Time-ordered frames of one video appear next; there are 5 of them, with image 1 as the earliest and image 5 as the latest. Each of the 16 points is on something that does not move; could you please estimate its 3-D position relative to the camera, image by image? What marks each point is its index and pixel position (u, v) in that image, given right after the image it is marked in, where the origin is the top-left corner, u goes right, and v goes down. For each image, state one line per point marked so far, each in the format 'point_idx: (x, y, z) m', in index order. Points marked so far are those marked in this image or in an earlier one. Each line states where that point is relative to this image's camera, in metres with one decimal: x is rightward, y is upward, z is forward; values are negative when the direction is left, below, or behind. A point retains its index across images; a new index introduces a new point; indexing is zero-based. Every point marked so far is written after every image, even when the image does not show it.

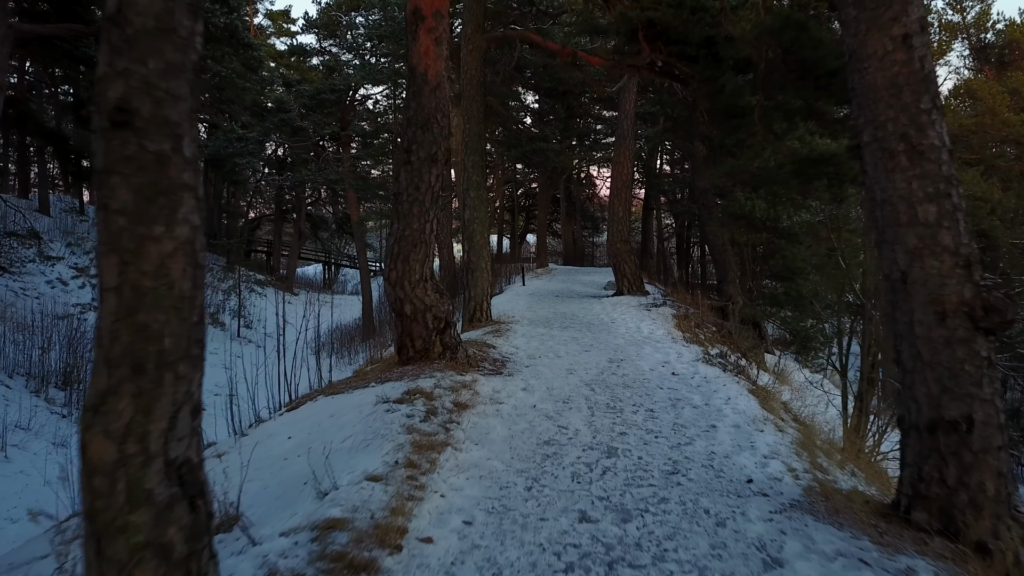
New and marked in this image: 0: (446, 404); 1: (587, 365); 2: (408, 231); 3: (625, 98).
0: (-0.4, -0.6, +4.6) m
1: (+0.6, -0.6, +6.4) m
2: (-0.7, +0.4, +5.6) m
3: (+1.9, +3.2, +14.2) m
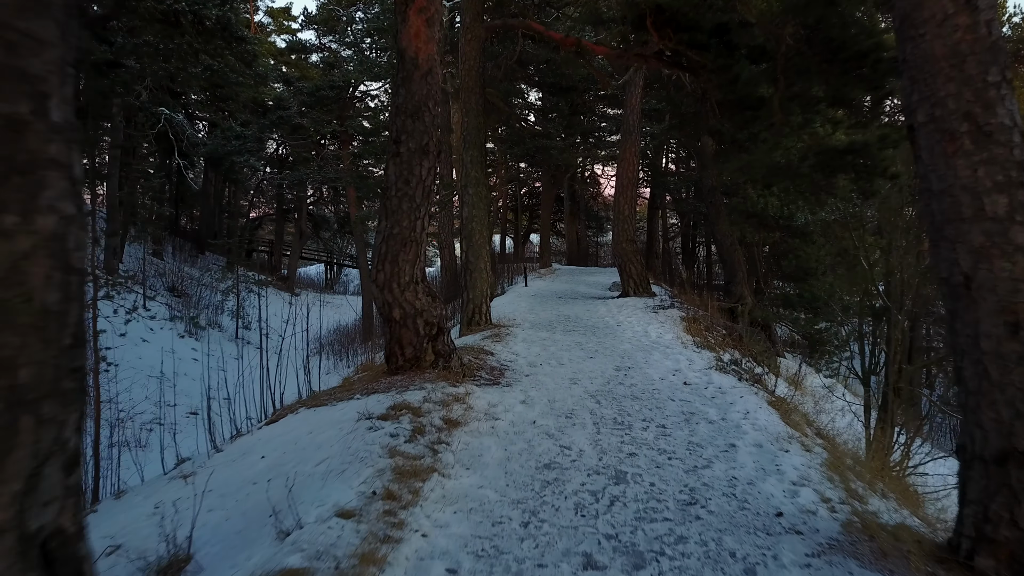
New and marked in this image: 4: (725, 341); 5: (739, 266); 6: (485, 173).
0: (-0.4, -0.6, +4.1) m
1: (+0.6, -0.6, +5.9) m
2: (-0.7, +0.4, +5.1) m
3: (+1.9, +3.2, +13.8) m
4: (+2.4, -0.6, +9.7) m
5: (+3.4, +0.4, +13.1) m
6: (-0.3, +1.2, +9.0) m
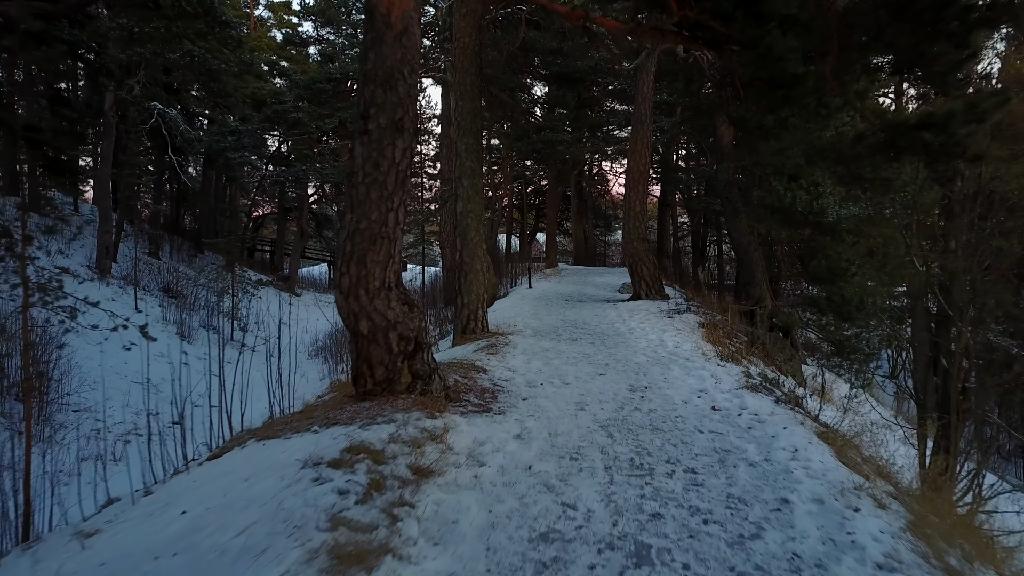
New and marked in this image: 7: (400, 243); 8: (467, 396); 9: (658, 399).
0: (-0.4, -0.7, +3.2) m
1: (+0.5, -0.6, +5.0) m
2: (-0.7, +0.3, +4.2) m
3: (+2.0, +3.2, +12.8) m
4: (+2.4, -0.6, +8.7) m
5: (+3.5, +0.3, +12.2) m
6: (-0.3, +1.2, +8.1) m
7: (-0.6, +0.2, +4.3) m
8: (-0.2, -0.6, +4.7) m
9: (+0.8, -0.7, +4.9) m
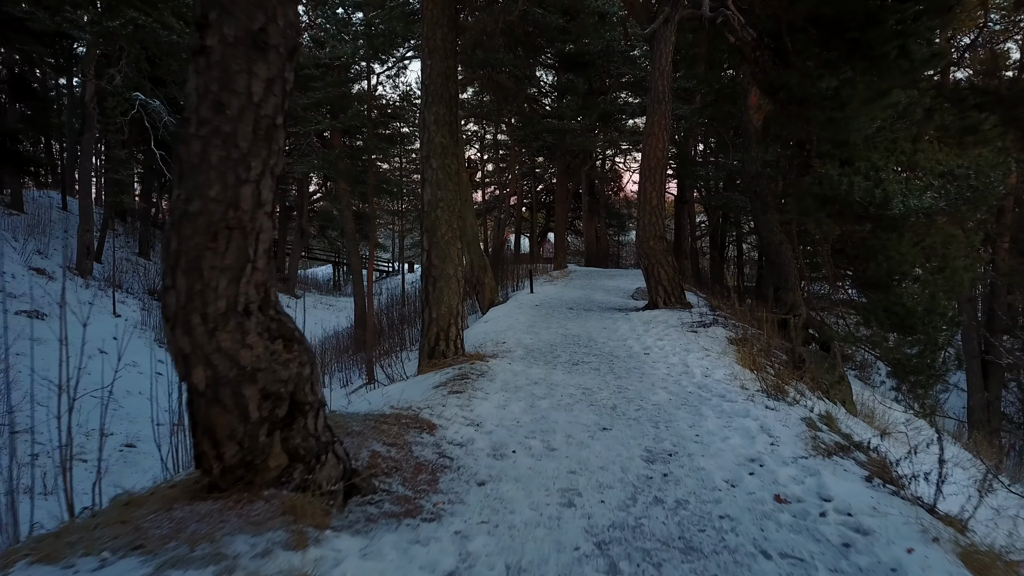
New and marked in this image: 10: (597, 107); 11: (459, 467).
0: (-0.6, -0.8, +1.5) m
1: (+0.4, -0.7, +3.3) m
2: (-0.9, +0.3, +2.5) m
3: (+1.9, +3.1, +11.1) m
4: (+2.3, -0.7, +7.0) m
5: (+3.4, +0.2, +10.4) m
6: (-0.4, +1.1, +6.4) m
7: (-0.8, +0.2, +2.6) m
8: (-0.4, -0.7, +2.9) m
9: (+0.7, -0.7, +3.2) m
10: (+1.9, +4.1, +19.3) m
11: (-0.2, -0.7, +3.2) m
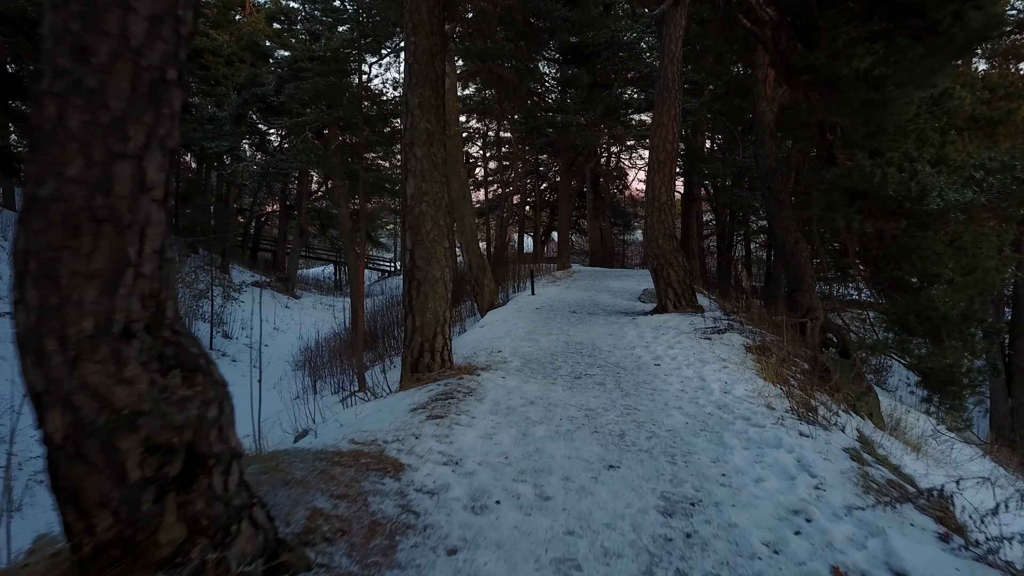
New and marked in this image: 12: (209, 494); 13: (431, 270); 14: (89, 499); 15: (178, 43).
0: (-0.7, -0.8, +0.8) m
1: (+0.3, -0.7, +2.6) m
2: (-1.0, +0.2, +1.8) m
3: (+1.9, +3.0, +10.4) m
4: (+2.3, -0.7, +6.3) m
5: (+3.4, +0.2, +9.7) m
6: (-0.5, +1.1, +5.7) m
7: (-0.8, +0.1, +1.9) m
8: (-0.5, -0.7, +2.3) m
9: (+0.6, -0.8, +2.5) m
10: (+2.0, +4.1, +18.6) m
11: (-0.3, -0.7, +2.6) m
12: (-0.7, -0.5, +2.1) m
13: (-0.5, +0.1, +5.6) m
14: (-0.9, -0.5, +1.9) m
15: (-0.8, +0.6, +2.0) m
